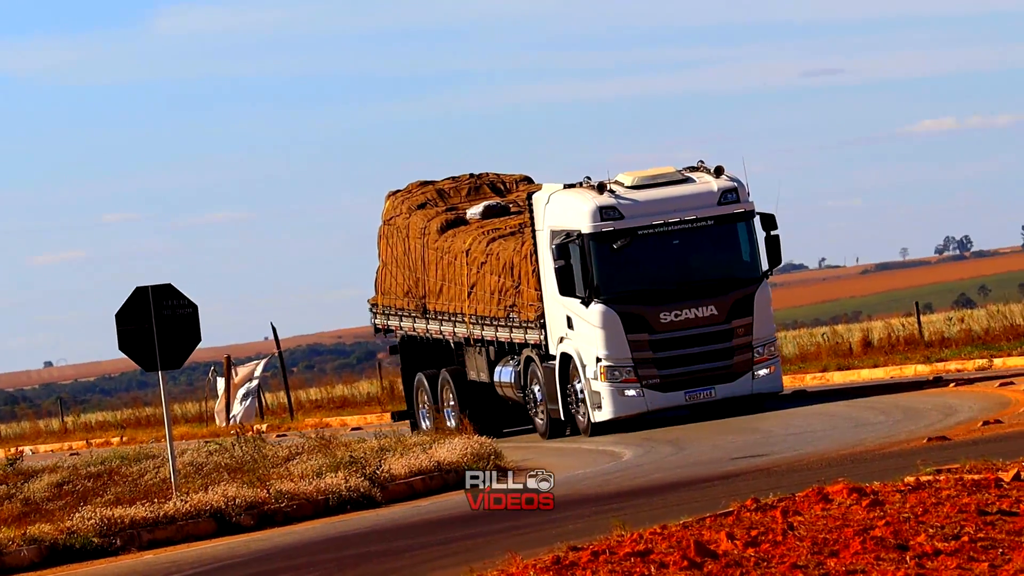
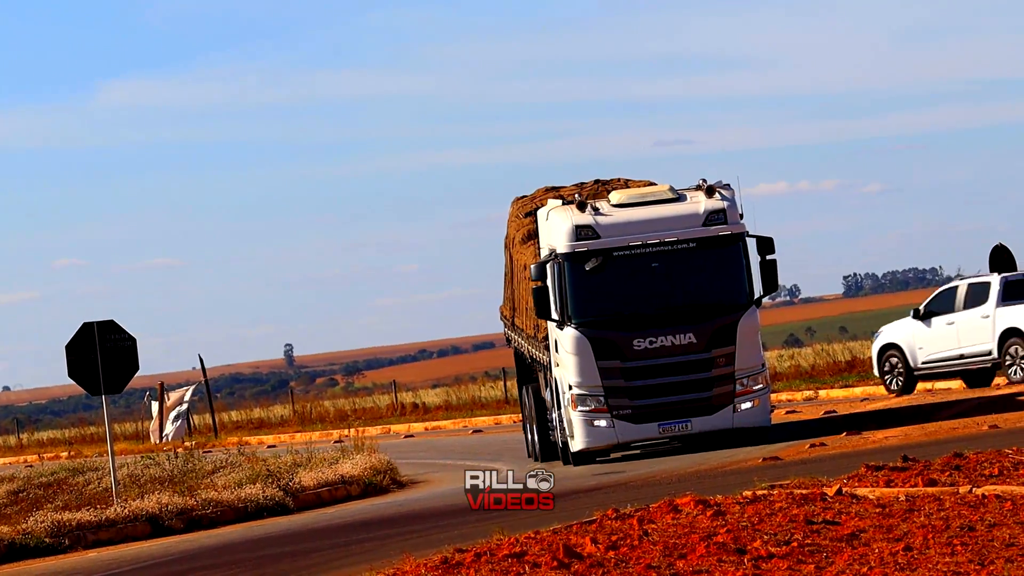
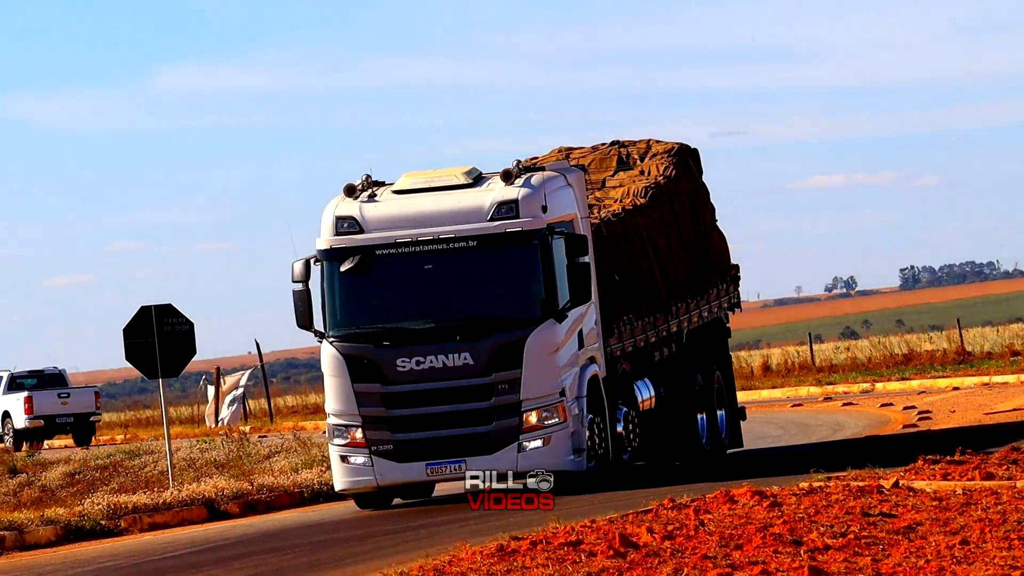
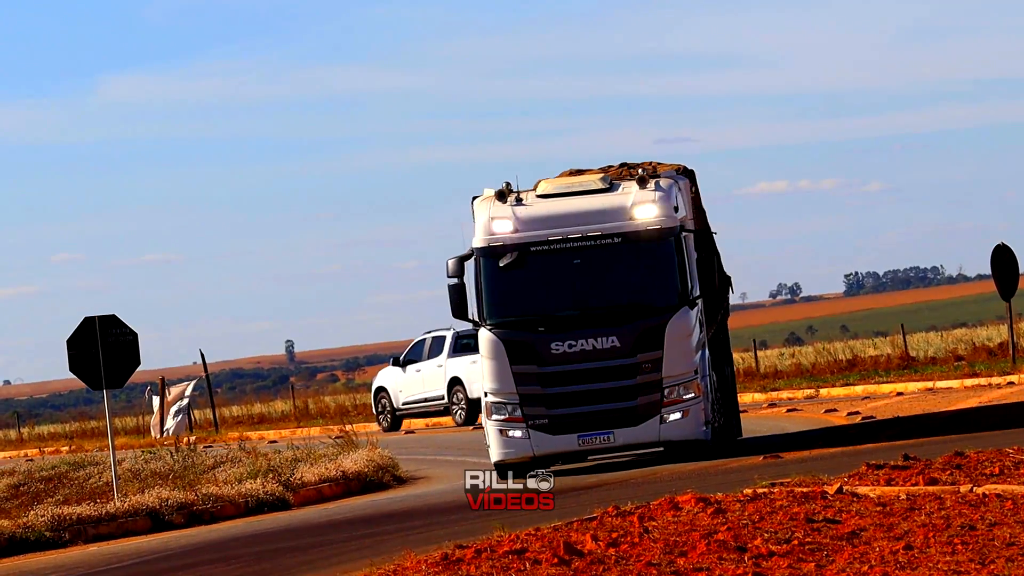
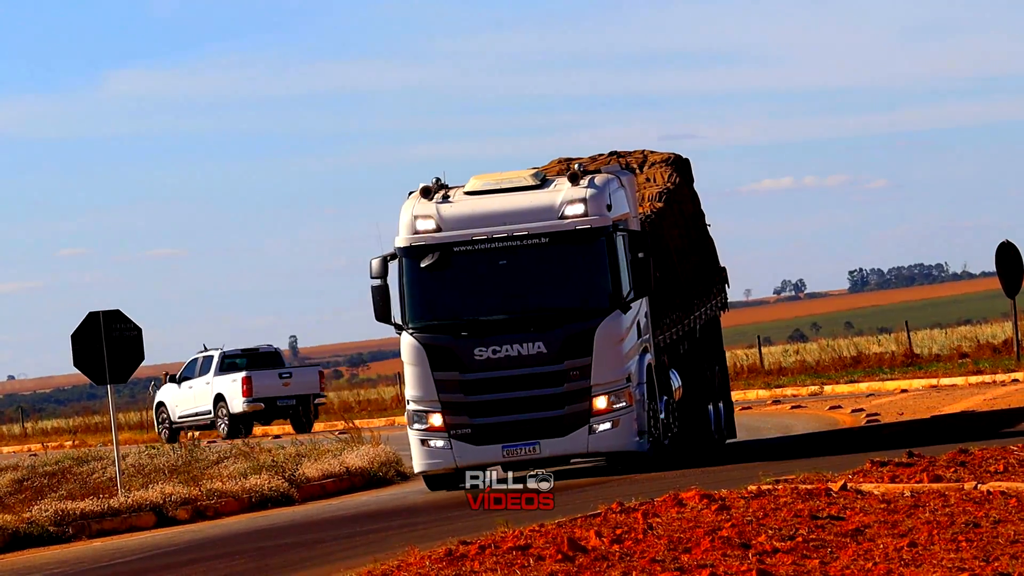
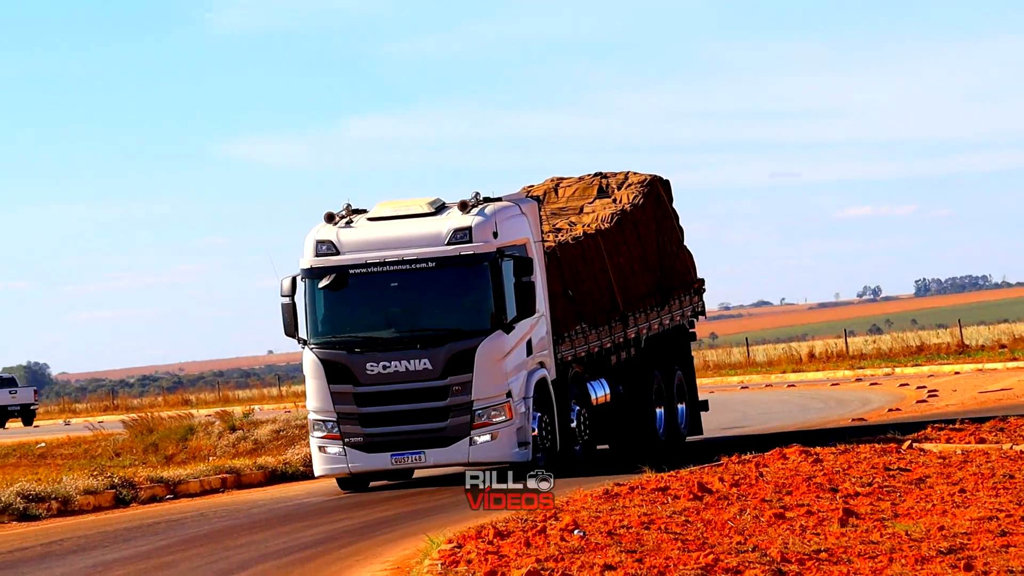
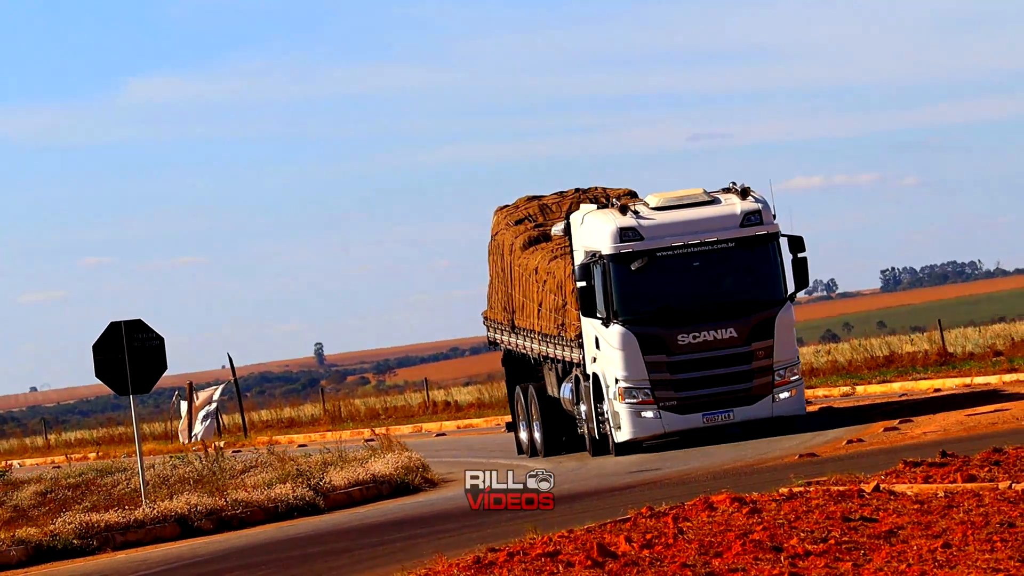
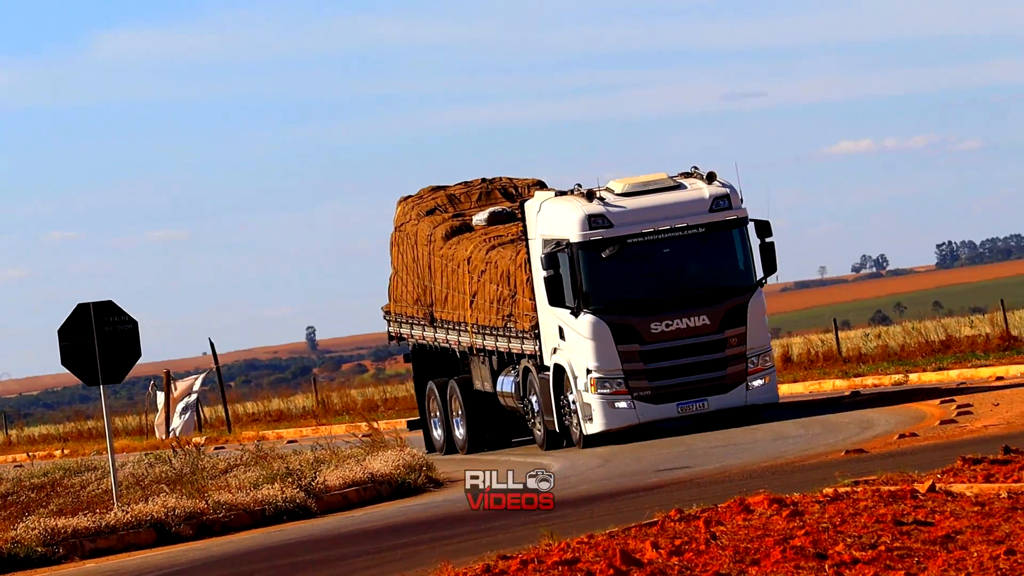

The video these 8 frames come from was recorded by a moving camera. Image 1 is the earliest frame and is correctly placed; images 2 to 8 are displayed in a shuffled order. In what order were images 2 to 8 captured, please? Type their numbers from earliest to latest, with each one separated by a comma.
8, 7, 2, 4, 5, 3, 6
